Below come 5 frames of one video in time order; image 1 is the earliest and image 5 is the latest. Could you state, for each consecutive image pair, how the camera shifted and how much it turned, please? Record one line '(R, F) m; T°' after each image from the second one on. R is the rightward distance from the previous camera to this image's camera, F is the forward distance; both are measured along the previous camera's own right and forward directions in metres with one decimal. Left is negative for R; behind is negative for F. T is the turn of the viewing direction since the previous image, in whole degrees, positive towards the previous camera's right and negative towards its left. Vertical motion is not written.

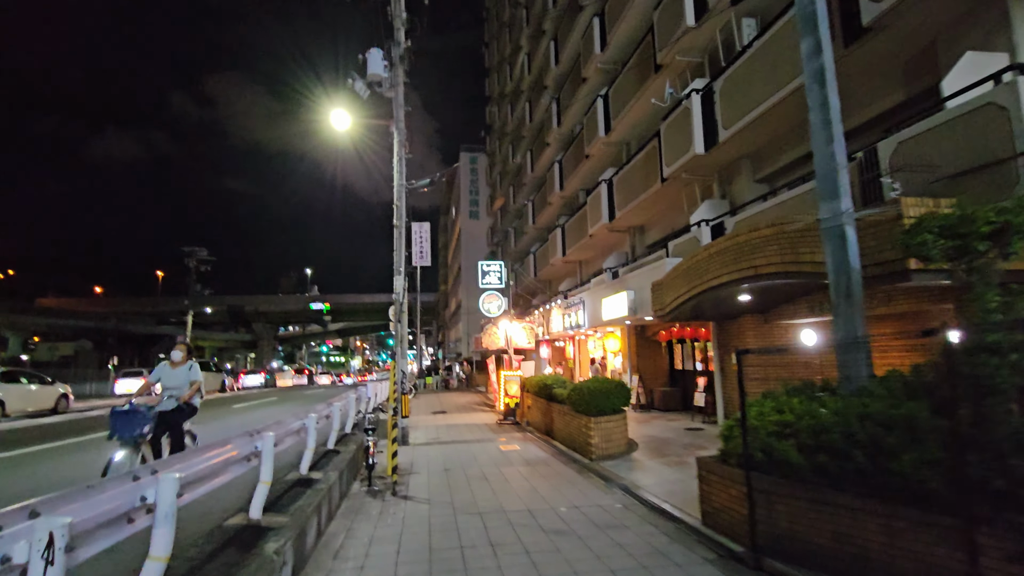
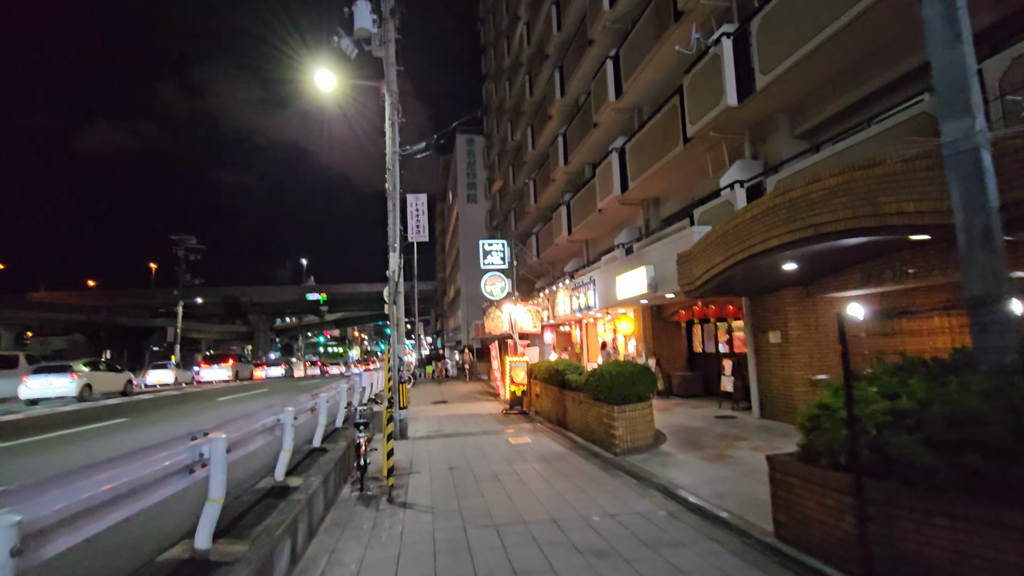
(-0.3, +1.4) m; 0°
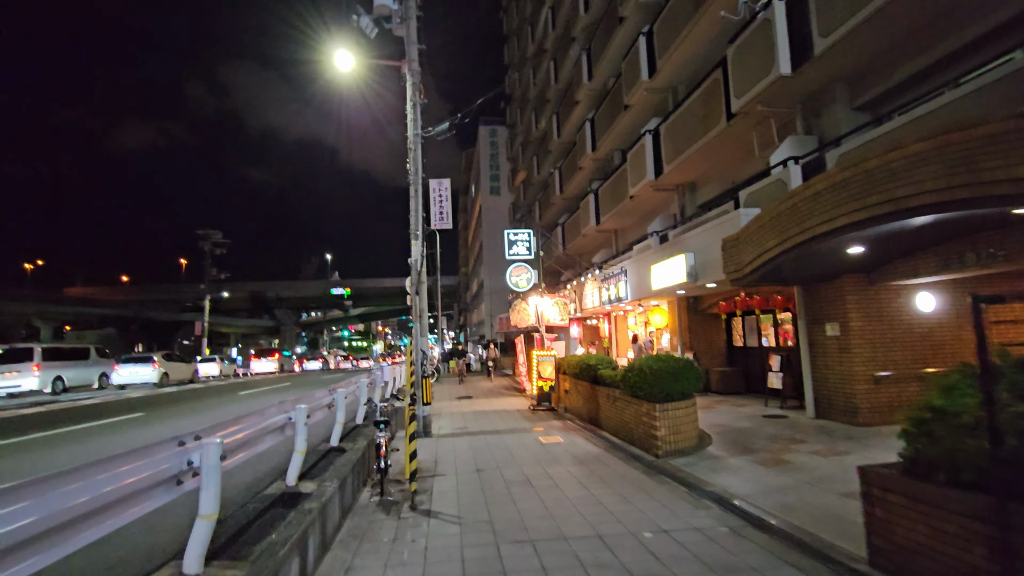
(-0.2, +0.8) m; -2°
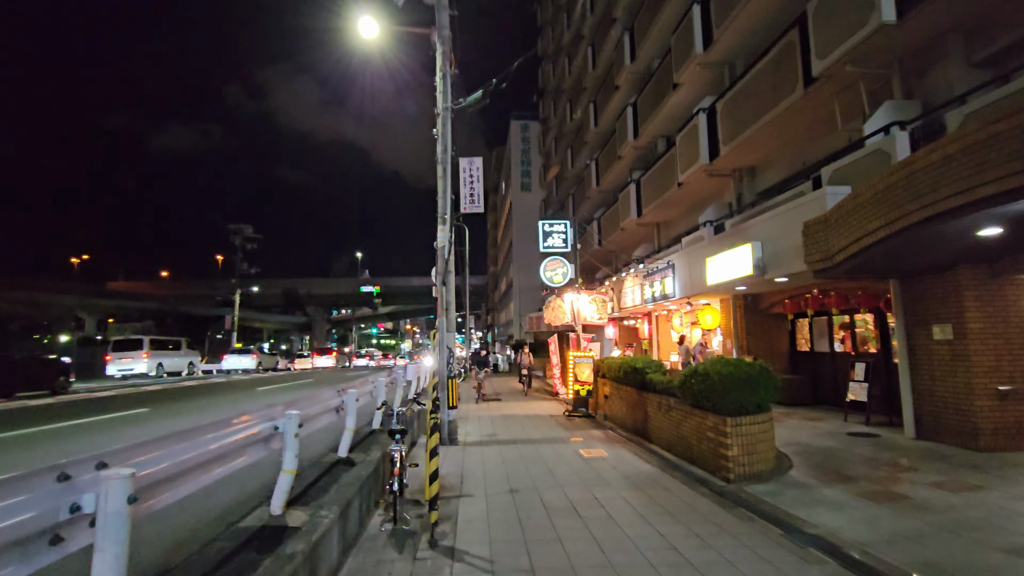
(-0.2, +1.4) m; -3°
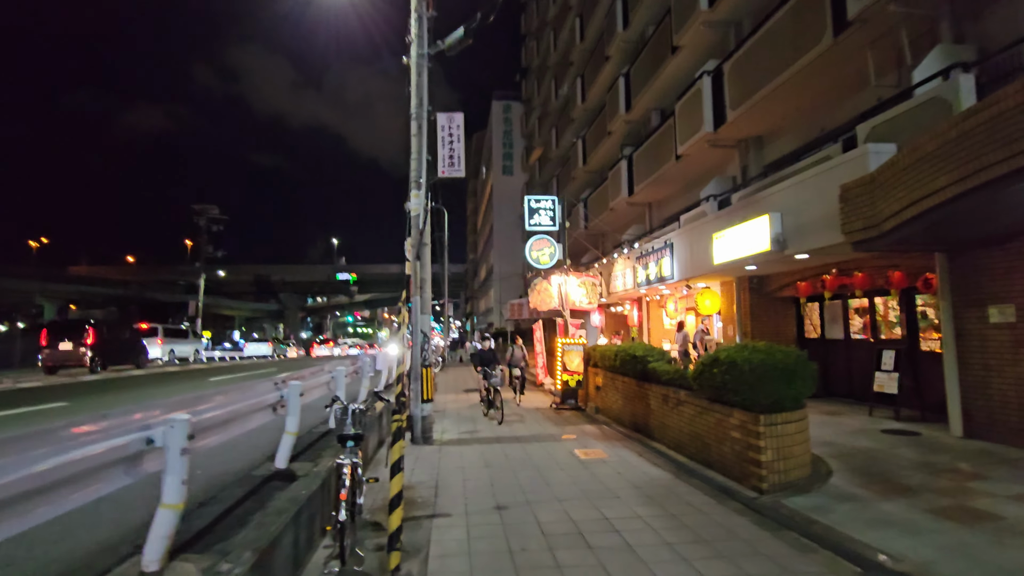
(-0.1, +1.5) m; +2°
